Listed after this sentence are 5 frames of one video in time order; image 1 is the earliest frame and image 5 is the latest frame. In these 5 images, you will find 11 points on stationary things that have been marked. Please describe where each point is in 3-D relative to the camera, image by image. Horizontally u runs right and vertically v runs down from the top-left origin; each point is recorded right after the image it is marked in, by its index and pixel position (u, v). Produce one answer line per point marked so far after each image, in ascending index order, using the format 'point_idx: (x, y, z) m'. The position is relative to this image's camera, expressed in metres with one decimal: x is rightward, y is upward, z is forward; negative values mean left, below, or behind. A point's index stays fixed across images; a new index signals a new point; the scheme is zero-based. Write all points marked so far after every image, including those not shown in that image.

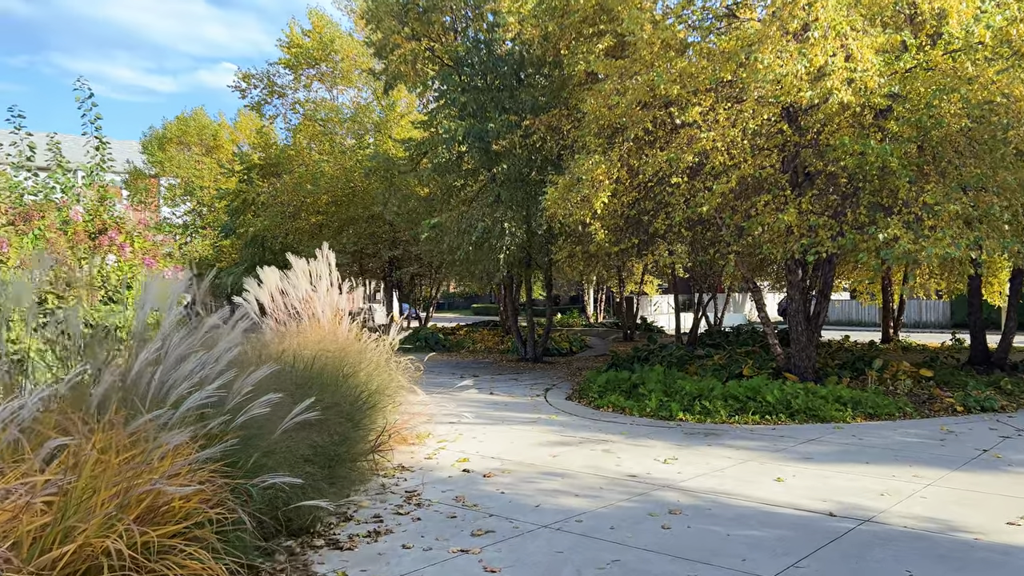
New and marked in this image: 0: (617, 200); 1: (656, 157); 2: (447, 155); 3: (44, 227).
0: (+1.4, +1.1, +10.6) m
1: (+1.8, +1.6, +9.9) m
2: (-1.1, +2.3, +13.8) m
3: (-4.7, +0.6, +8.0) m
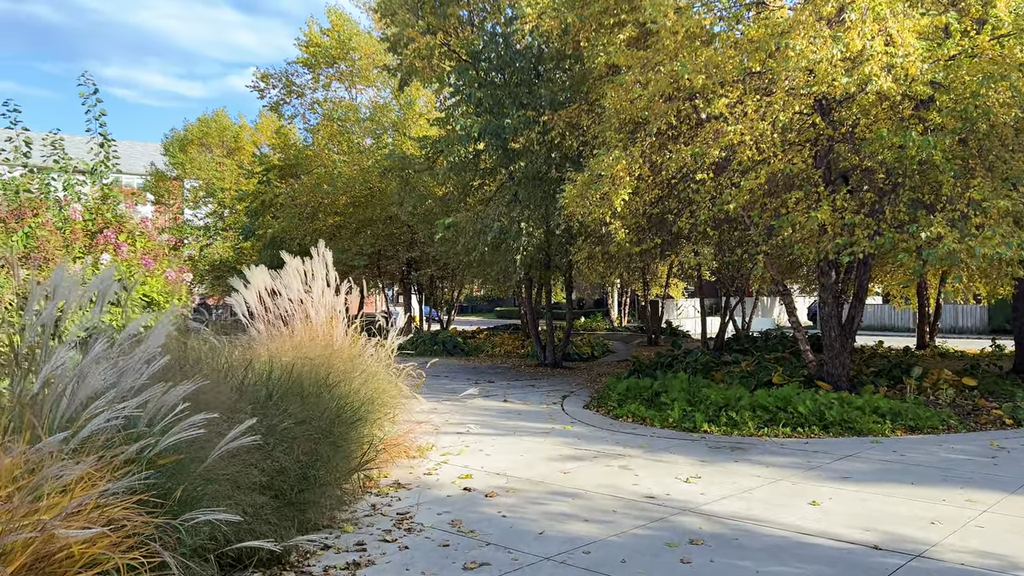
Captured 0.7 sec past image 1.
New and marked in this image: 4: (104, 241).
0: (+1.6, +1.1, +10.0) m
1: (+2.0, +1.6, +9.4) m
2: (-0.8, +2.2, +13.4) m
3: (-4.5, +0.6, +7.7) m
4: (-4.3, +0.5, +8.4) m
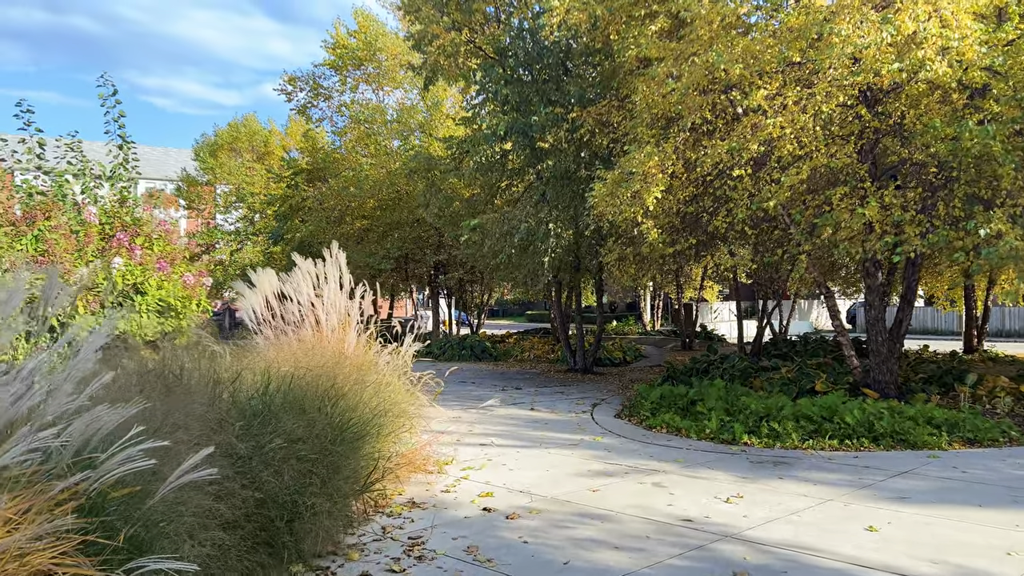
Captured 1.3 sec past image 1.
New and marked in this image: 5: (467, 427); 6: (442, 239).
0: (+1.9, +1.1, +9.6) m
1: (+2.3, +1.5, +8.9) m
2: (-0.3, +2.2, +13.0) m
3: (-4.3, +0.6, +7.5) m
4: (-4.1, +0.5, +8.2) m
5: (-0.4, -1.3, +7.4) m
6: (-1.7, +1.2, +19.4) m
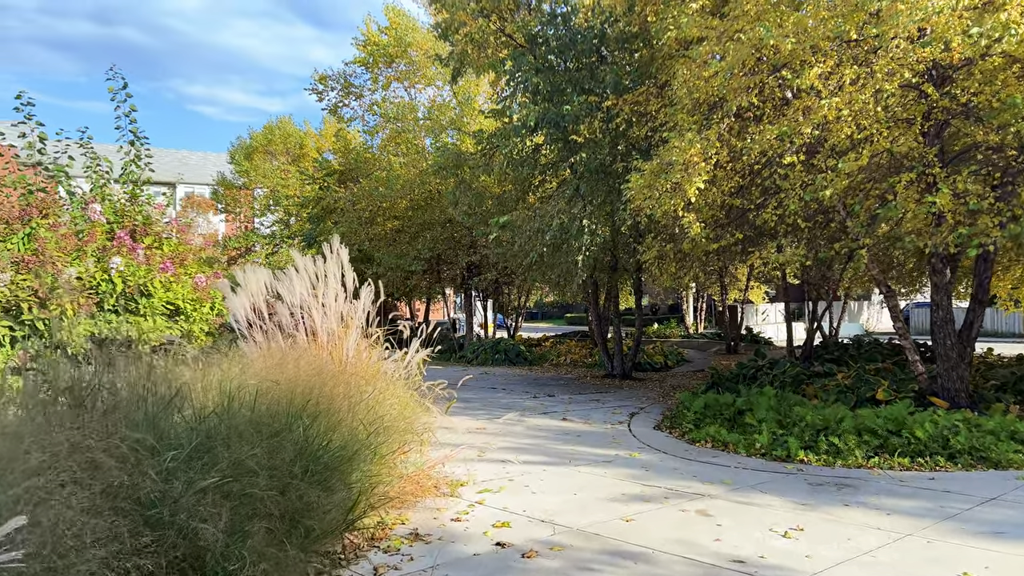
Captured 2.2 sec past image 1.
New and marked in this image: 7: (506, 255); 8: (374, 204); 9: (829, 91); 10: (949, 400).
0: (+2.2, +1.1, +8.8) m
1: (+2.5, +1.6, +8.1) m
2: (+0.2, +2.2, +12.3) m
3: (-4.1, +0.5, +7.0) m
4: (-3.8, +0.4, +7.7) m
5: (-0.2, -1.3, +6.8) m
6: (-0.8, +1.1, +18.8) m
7: (-0.1, +0.6, +14.4) m
8: (-3.2, +2.0, +18.7) m
9: (+3.1, +1.9, +7.9) m
10: (+4.6, -1.2, +8.4) m
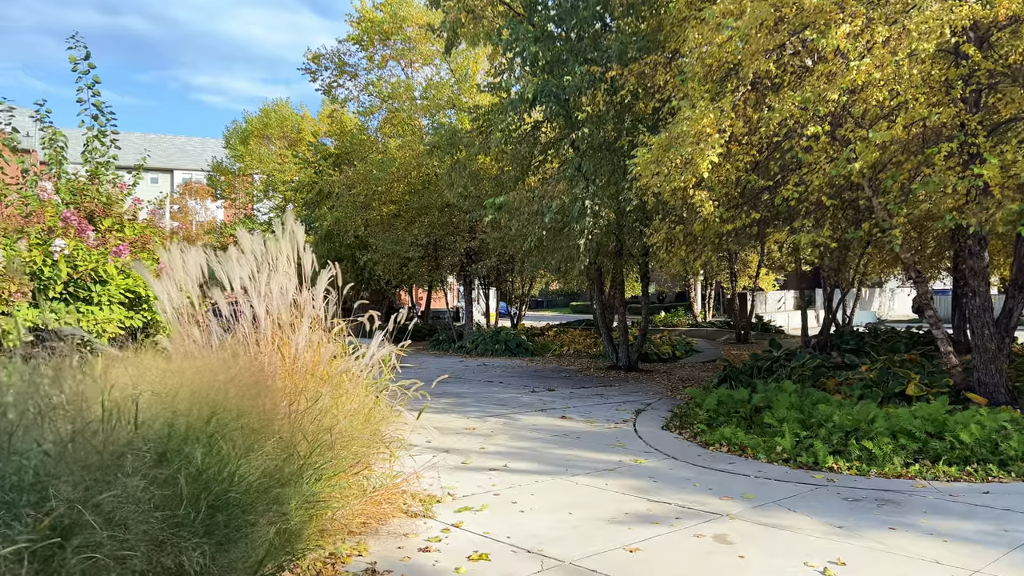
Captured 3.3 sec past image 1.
0: (+2.2, +1.2, +8.0) m
1: (+2.5, +1.7, +7.3) m
2: (+0.1, +2.4, +11.5) m
3: (-4.2, +0.7, +6.3) m
4: (-3.9, +0.6, +7.0) m
5: (-0.3, -1.2, +6.0) m
6: (-0.8, +1.4, +18.0) m
7: (-0.1, +0.8, +13.7) m
8: (-3.2, +2.2, +17.9) m
9: (+3.0, +2.1, +7.1) m
10: (+4.5, -1.0, +7.6) m
